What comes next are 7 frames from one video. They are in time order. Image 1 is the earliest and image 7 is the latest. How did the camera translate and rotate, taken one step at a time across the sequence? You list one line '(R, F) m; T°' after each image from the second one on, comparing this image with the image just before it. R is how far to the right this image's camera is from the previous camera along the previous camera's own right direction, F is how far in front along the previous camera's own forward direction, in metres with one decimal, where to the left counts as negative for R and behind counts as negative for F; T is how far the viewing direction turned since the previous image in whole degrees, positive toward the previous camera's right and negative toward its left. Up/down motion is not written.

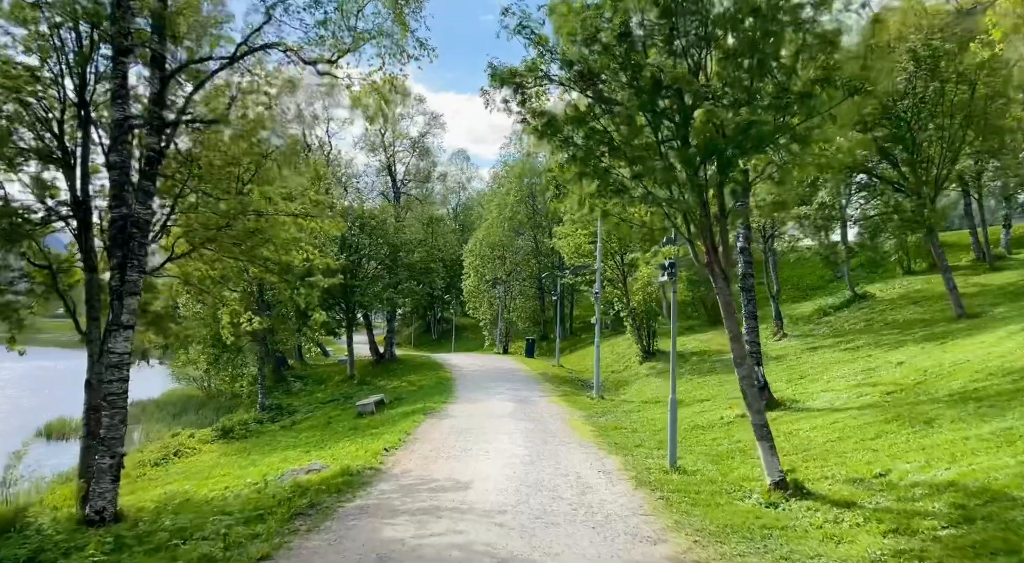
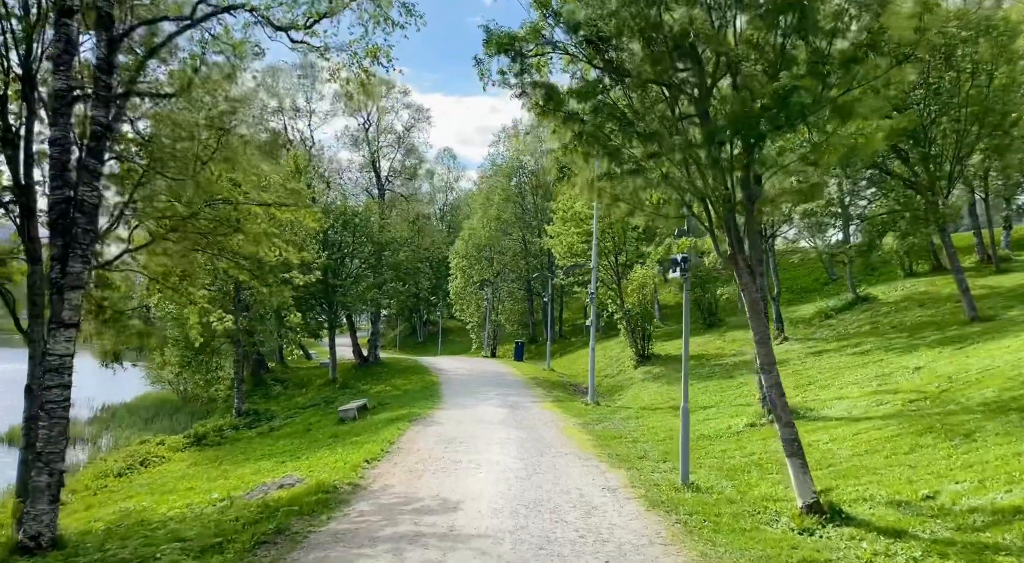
(-0.1, +1.2) m; +1°
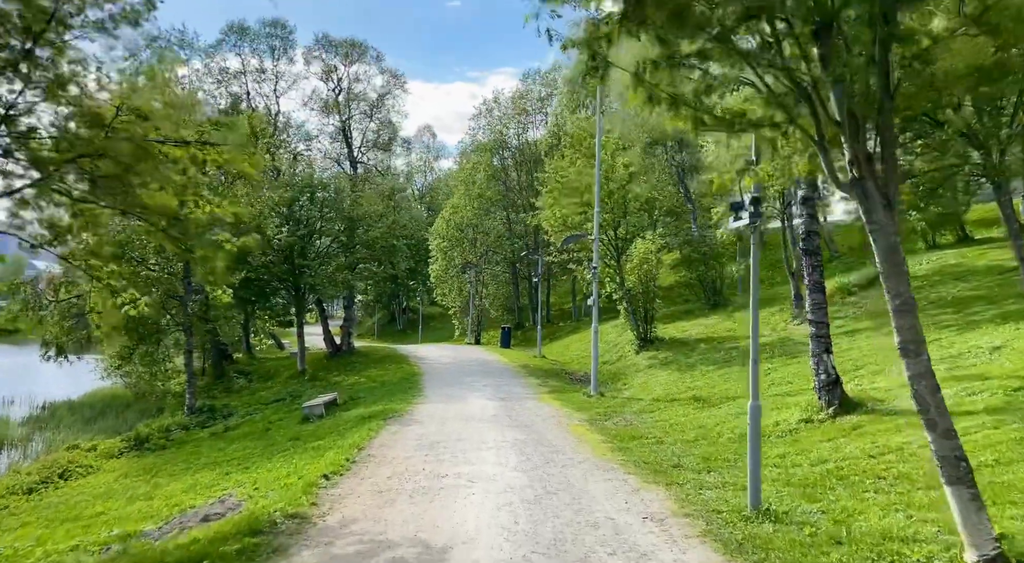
(-0.2, +3.0) m; +2°
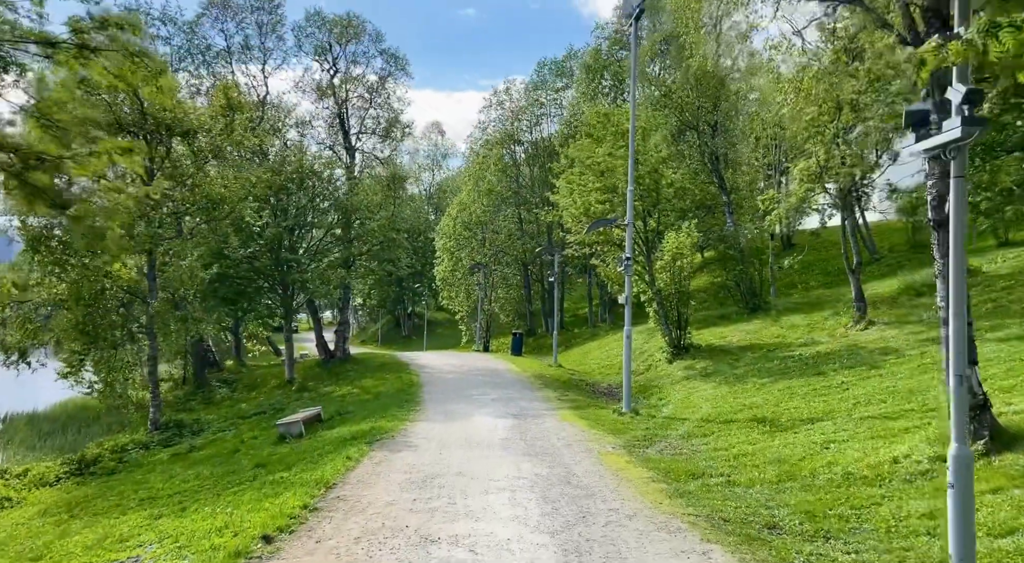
(-0.1, +3.2) m; -1°
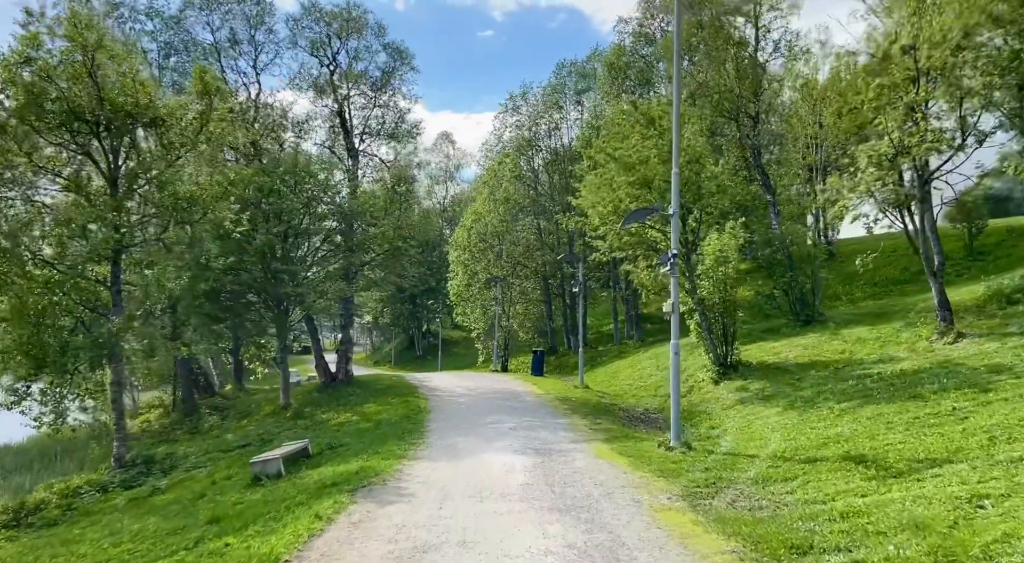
(0.0, +2.9) m; -1°
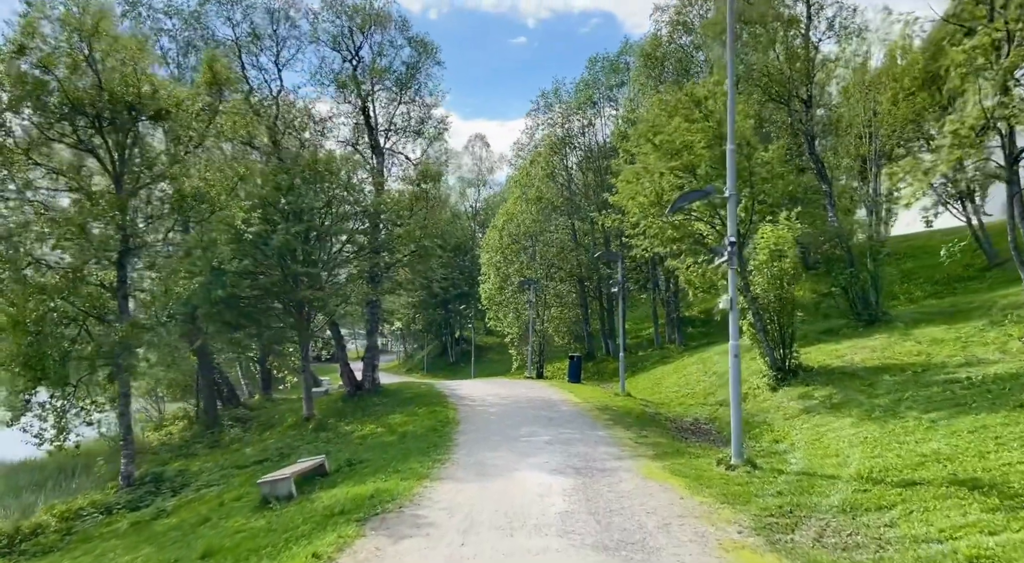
(0.0, +1.6) m; -3°
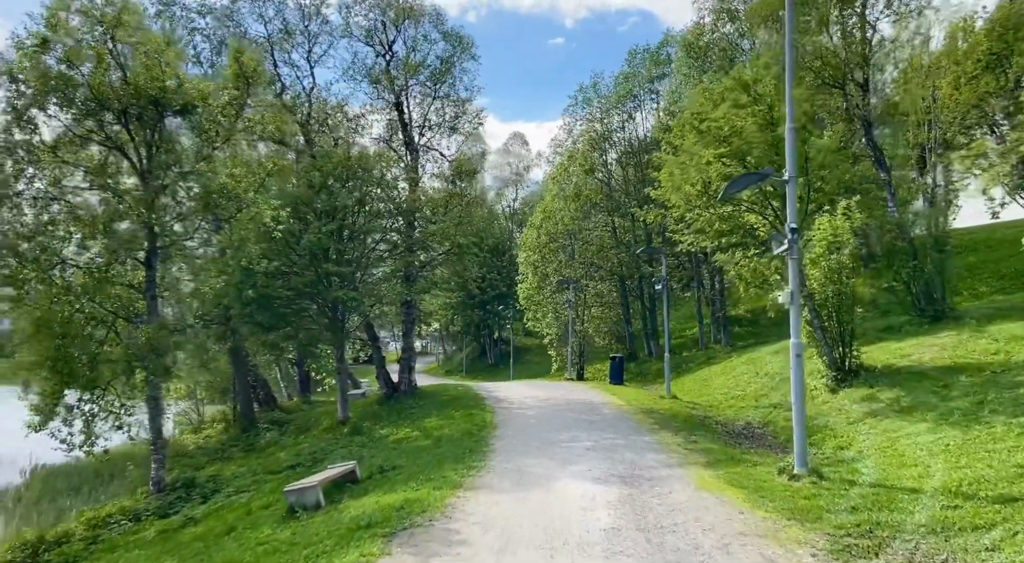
(0.0, +0.8) m; -3°
